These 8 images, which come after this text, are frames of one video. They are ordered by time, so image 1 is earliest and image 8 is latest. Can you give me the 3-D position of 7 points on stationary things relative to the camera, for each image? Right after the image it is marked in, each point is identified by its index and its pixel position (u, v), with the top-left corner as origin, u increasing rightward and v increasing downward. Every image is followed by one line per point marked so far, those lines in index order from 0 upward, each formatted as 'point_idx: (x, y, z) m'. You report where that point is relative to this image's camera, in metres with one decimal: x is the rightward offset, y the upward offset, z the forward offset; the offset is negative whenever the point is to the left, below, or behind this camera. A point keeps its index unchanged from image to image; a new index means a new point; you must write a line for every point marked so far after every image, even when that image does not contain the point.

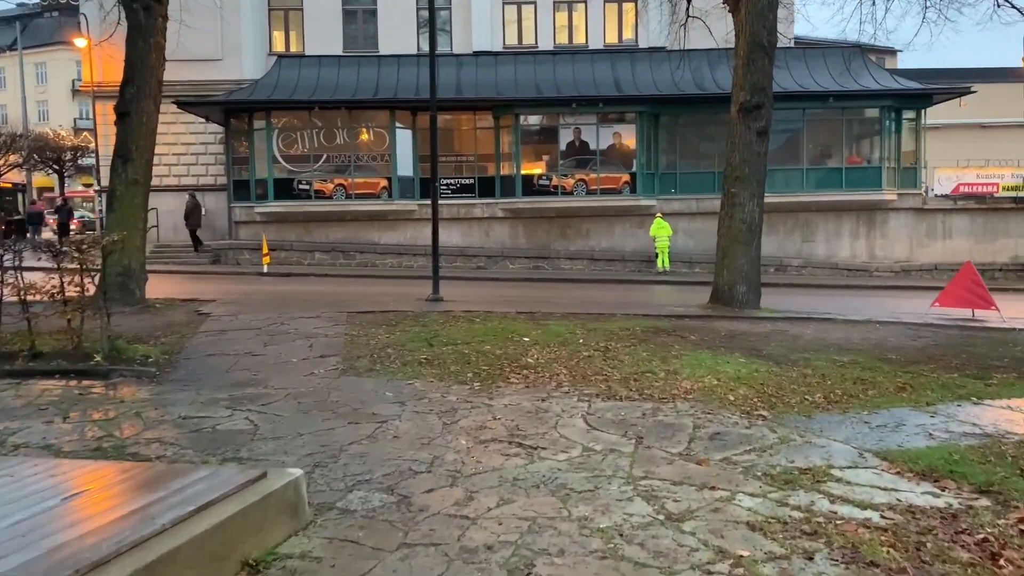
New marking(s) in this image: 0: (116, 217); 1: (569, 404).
0: (-6.1, +1.1, +13.4) m
1: (+0.4, -0.9, +6.7) m
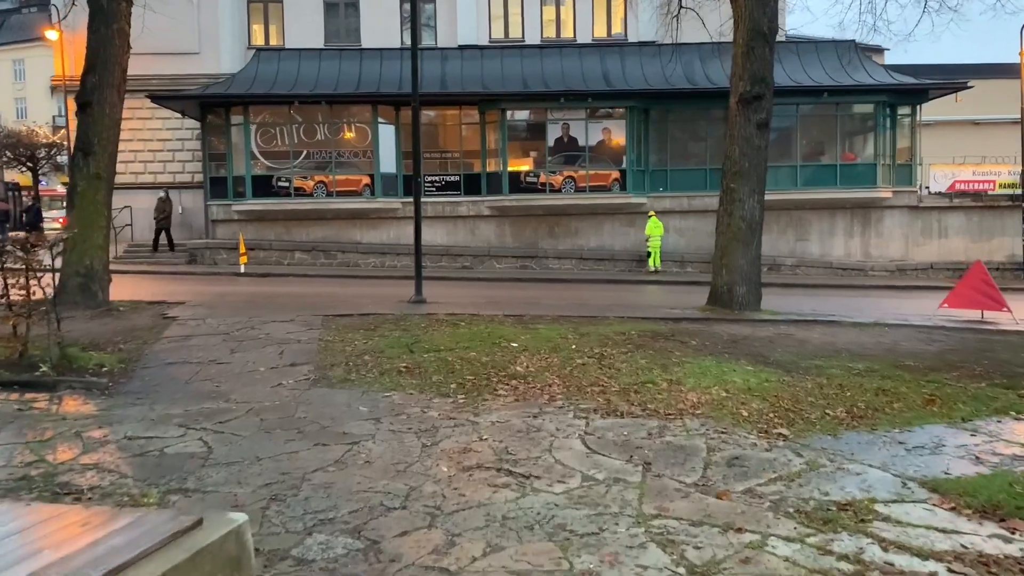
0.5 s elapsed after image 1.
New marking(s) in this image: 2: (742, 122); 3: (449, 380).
0: (-6.3, +1.1, +12.6) m
1: (+0.4, -0.9, +6.0) m
2: (+3.3, +2.3, +12.2) m
3: (-0.6, -0.8, +7.8) m
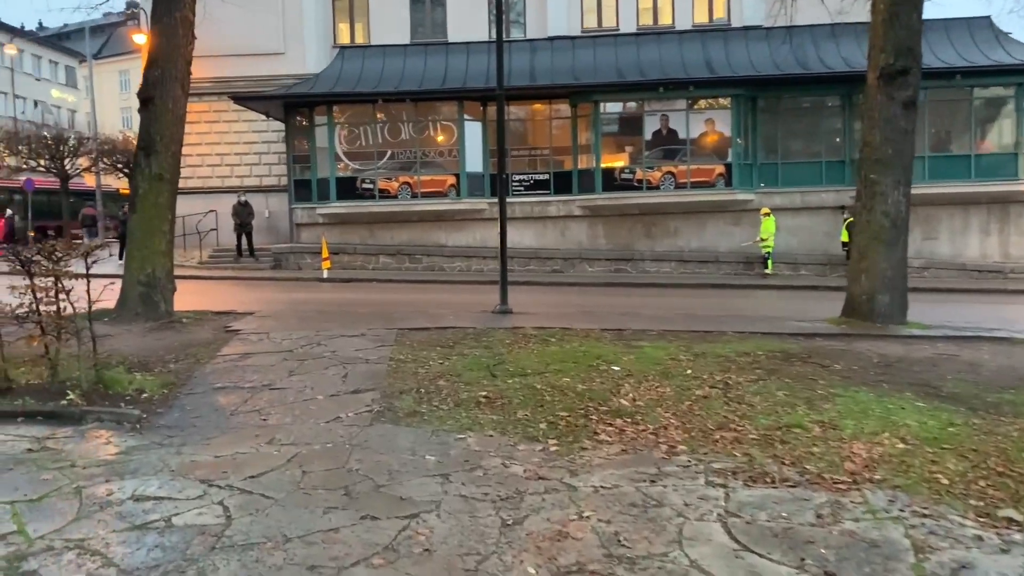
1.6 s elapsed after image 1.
0: (-5.0, +0.9, +11.7) m
1: (+0.9, -1.0, +4.4) m
2: (+4.5, +2.2, +10.3) m
3: (+0.2, -0.9, +6.3) m
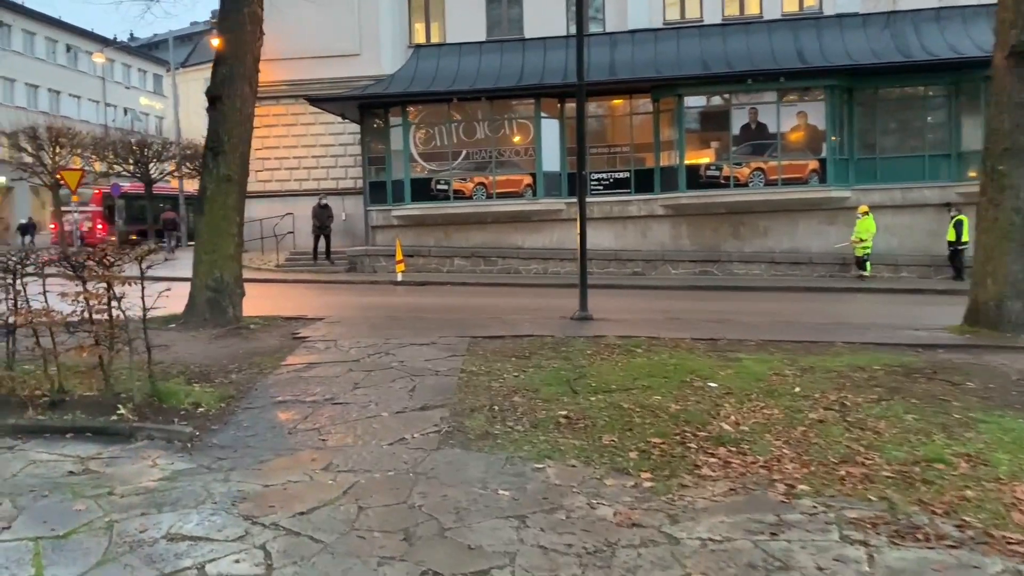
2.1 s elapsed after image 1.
0: (-4.0, +0.9, +11.4) m
1: (+1.3, -1.1, +3.6) m
2: (+5.3, +2.2, +9.2) m
3: (+0.7, -1.0, +5.5) m
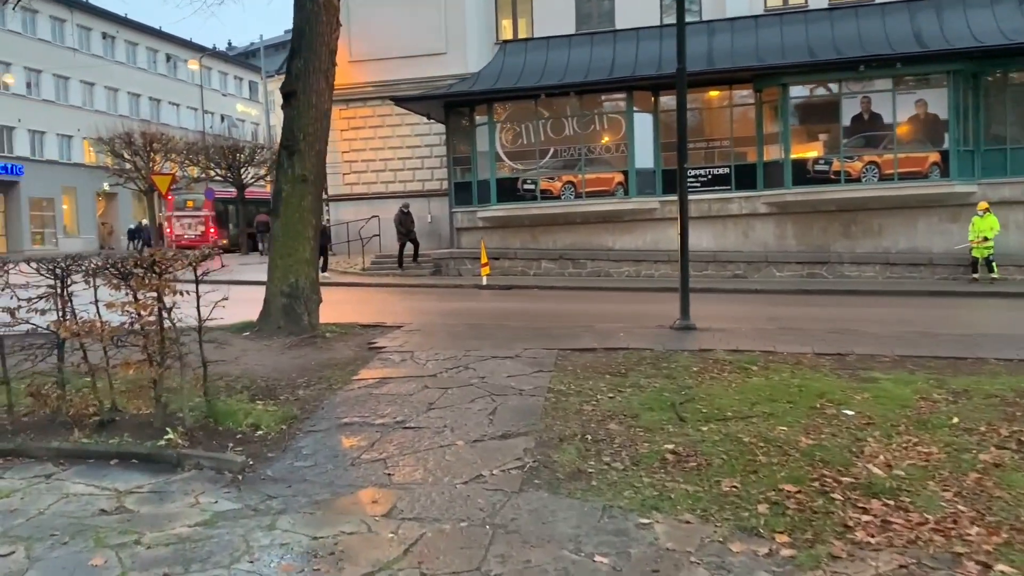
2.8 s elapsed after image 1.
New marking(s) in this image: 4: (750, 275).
0: (-2.9, +0.8, +10.8) m
1: (+1.6, -1.1, +2.5) m
2: (+6.2, +2.1, +7.7) m
3: (+1.2, -1.1, +4.5) m
4: (+5.3, +0.3, +19.4) m
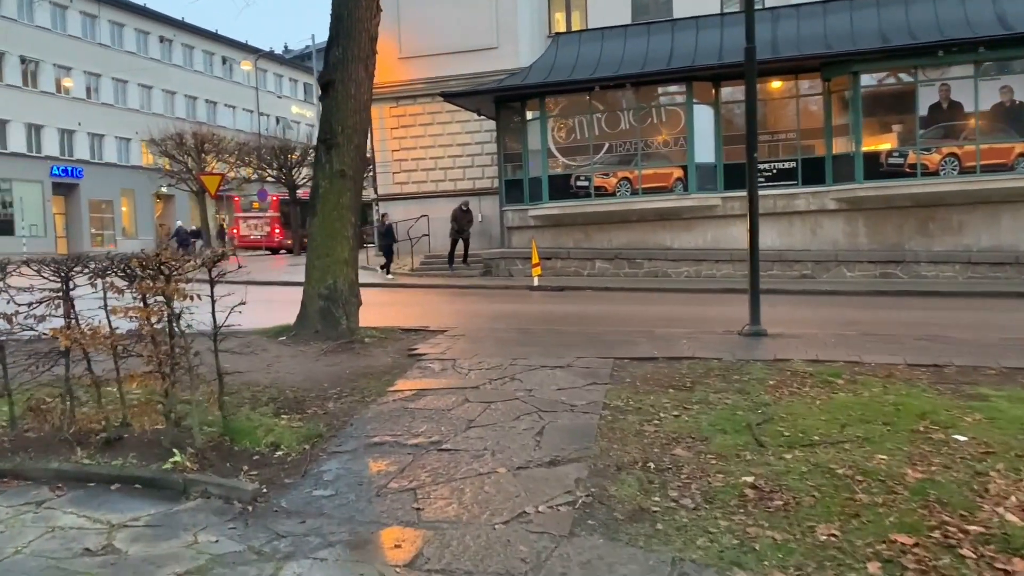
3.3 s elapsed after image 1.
0: (-2.3, +0.8, +10.2) m
1: (+1.7, -1.2, +1.6) m
2: (+6.6, +2.1, +6.5) m
3: (+1.5, -1.1, +3.6) m
4: (+6.4, +0.3, +18.2) m
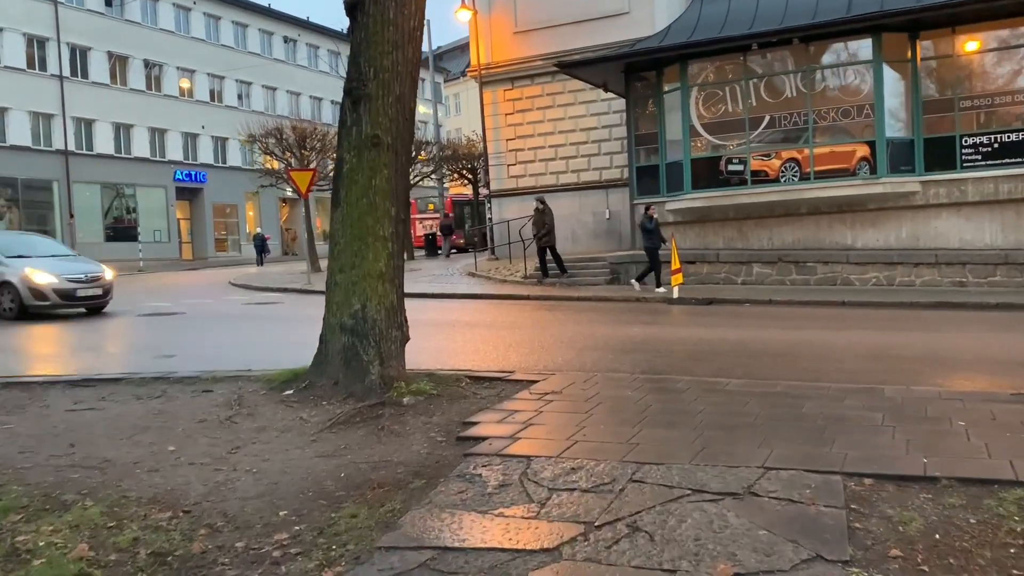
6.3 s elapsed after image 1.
0: (-1.3, +0.6, +6.7) m
1: (+1.3, -1.4, -2.4) m
2: (+6.9, +1.9, +1.7) m
3: (+1.3, -1.3, -0.3) m
4: (+8.6, +0.1, +13.3) m
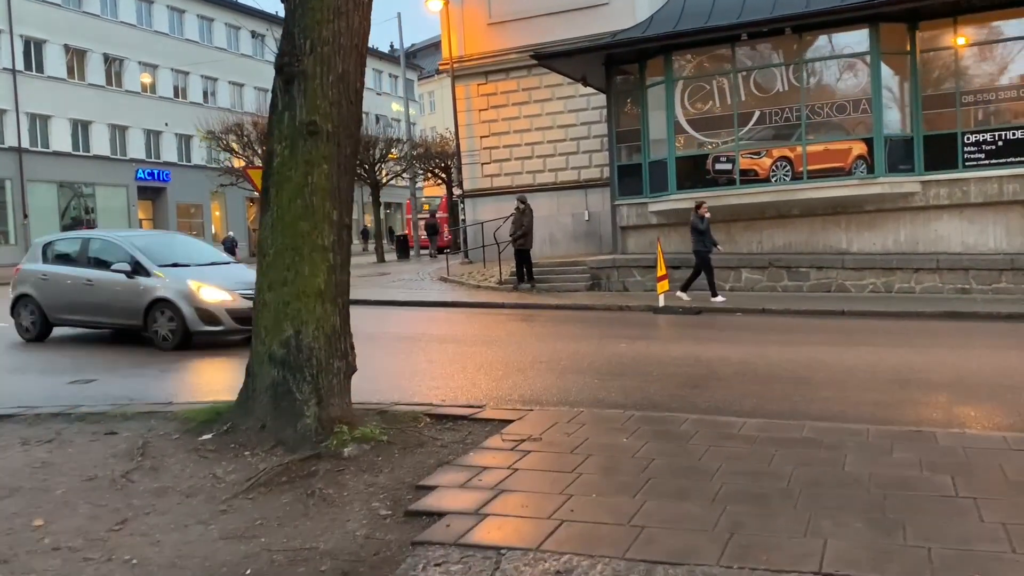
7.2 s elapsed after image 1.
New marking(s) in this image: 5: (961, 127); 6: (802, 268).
0: (-1.5, +0.4, +5.5) m
1: (+1.3, -1.5, -3.5) m
2: (+6.8, +1.8, +0.7) m
3: (+1.3, -1.4, -1.5) m
4: (+8.2, 0.0, +12.4) m
5: (+7.7, +2.8, +14.9) m
6: (+5.0, +0.3, +14.9) m
